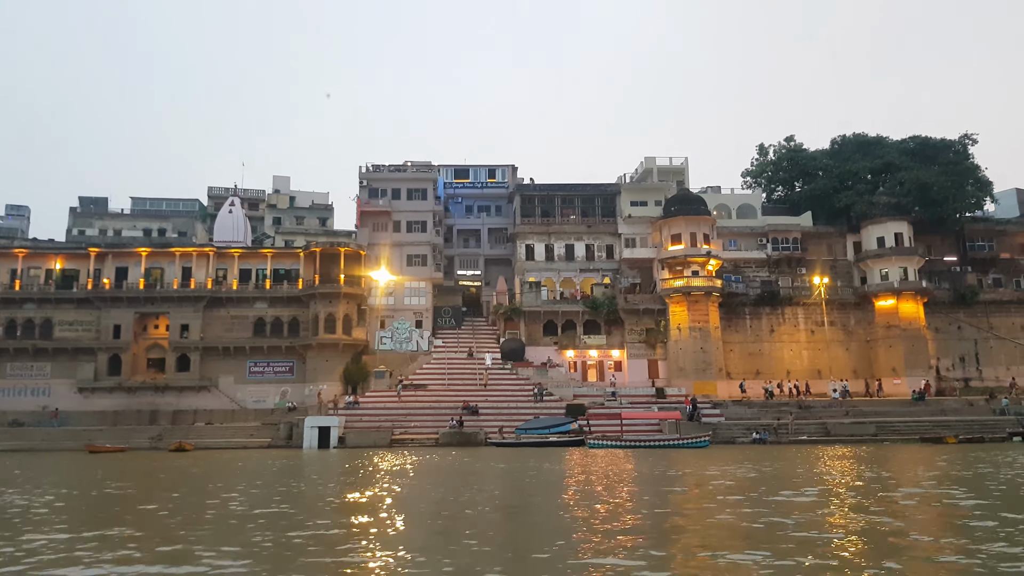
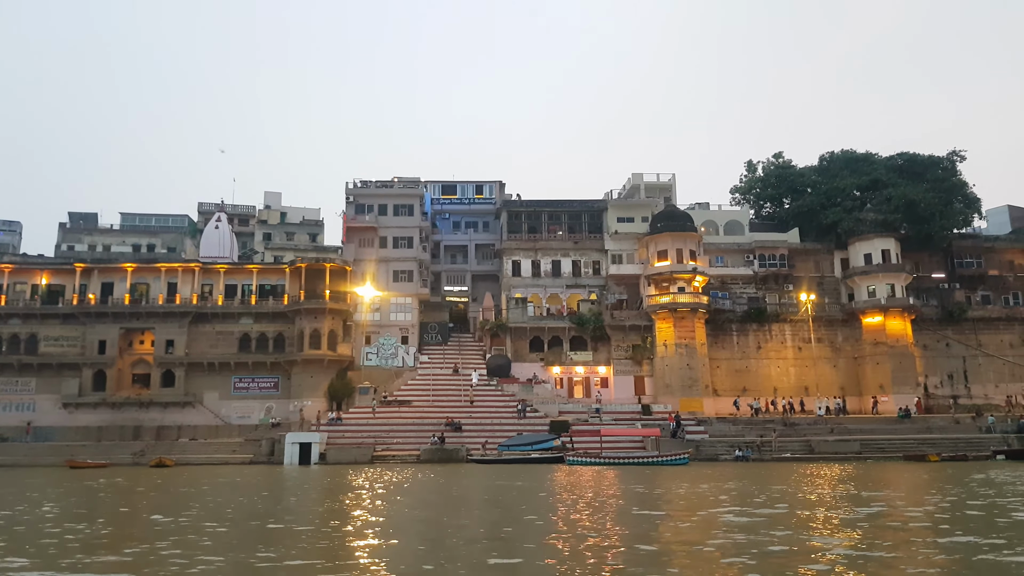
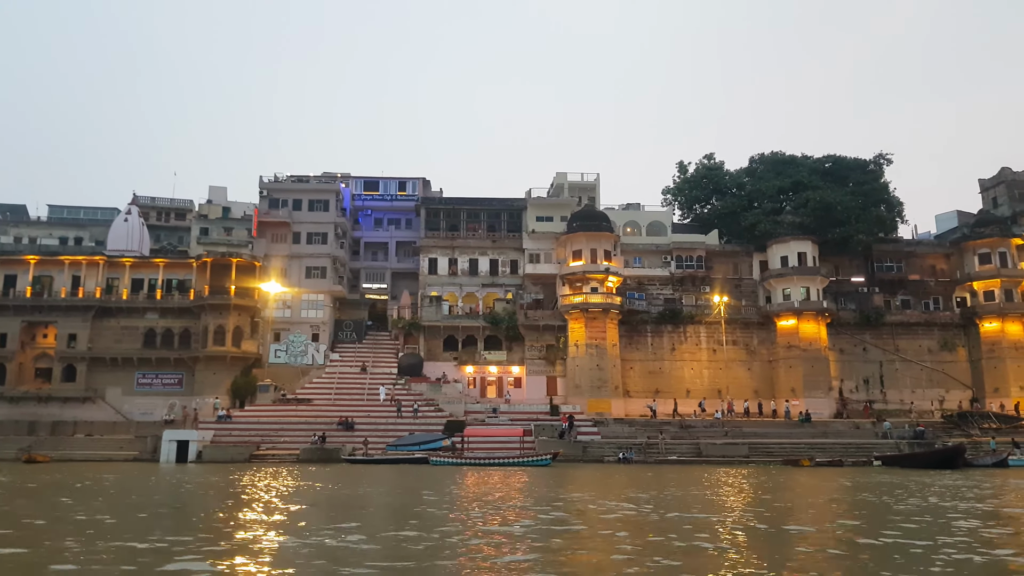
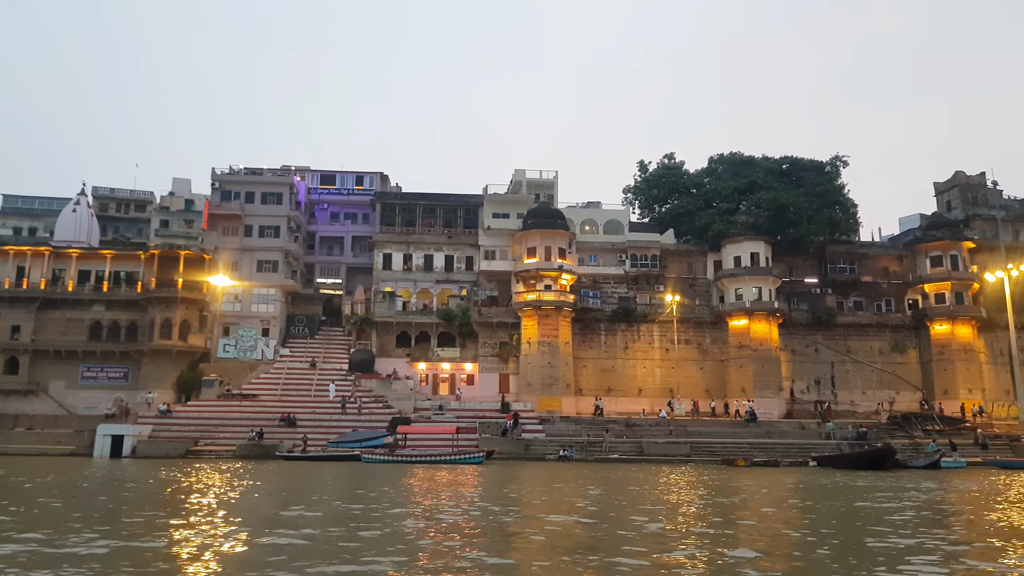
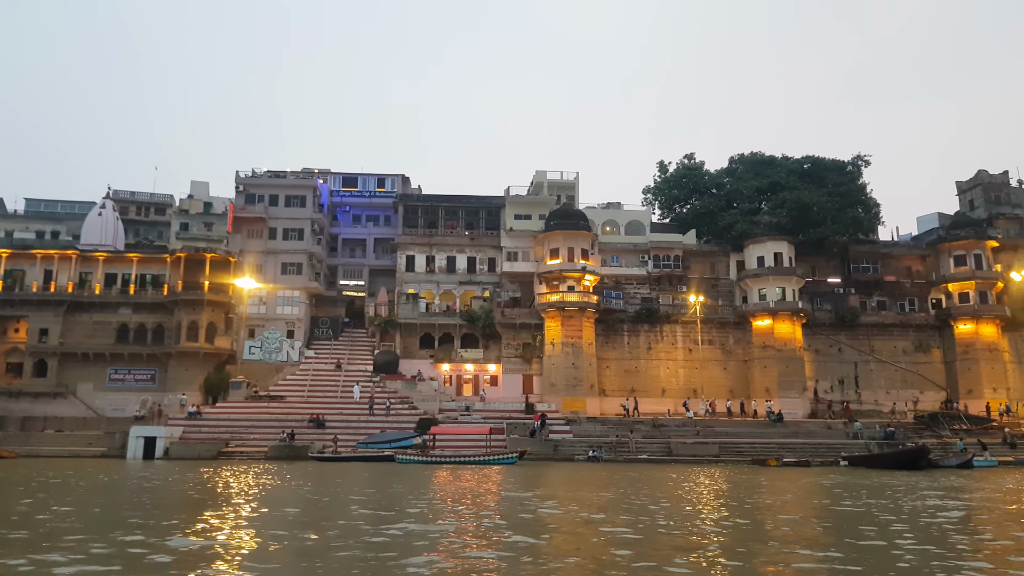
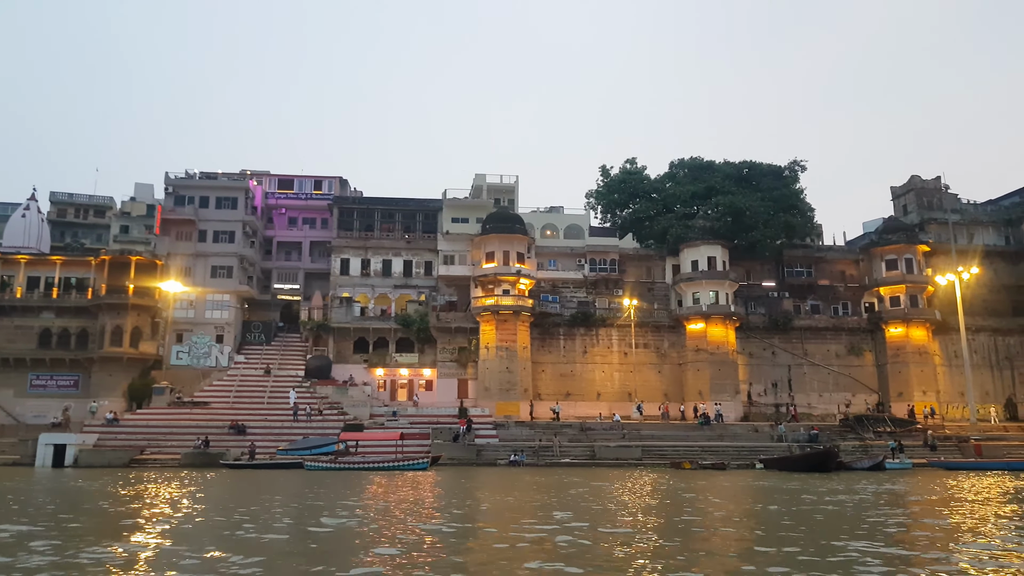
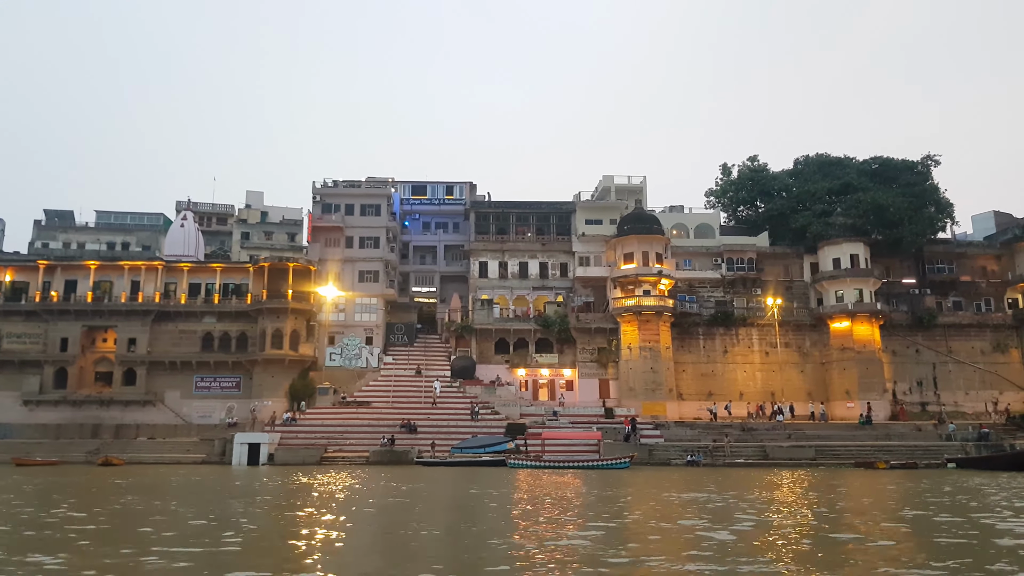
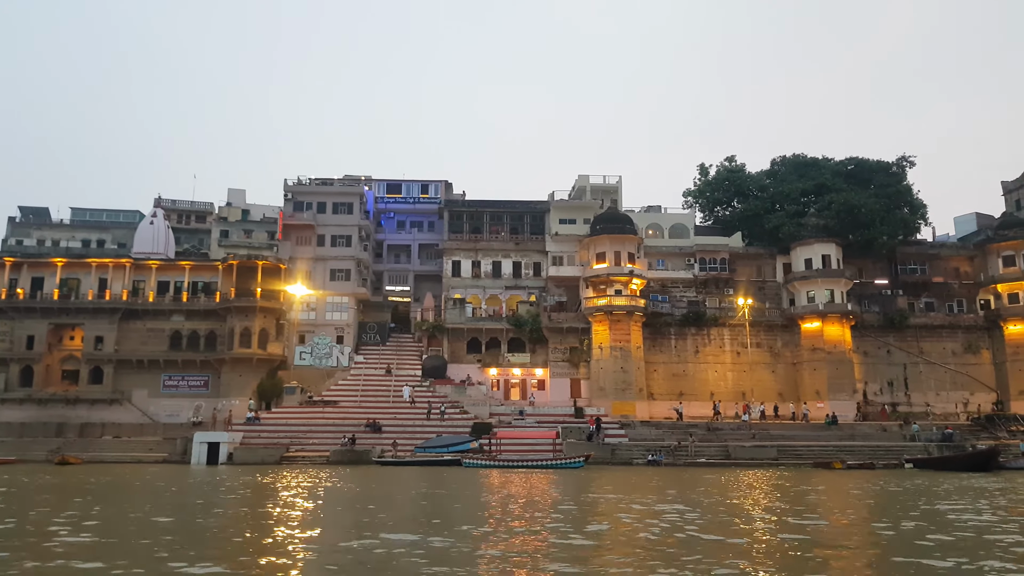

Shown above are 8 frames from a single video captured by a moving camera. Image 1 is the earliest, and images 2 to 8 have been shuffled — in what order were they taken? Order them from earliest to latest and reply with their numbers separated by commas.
2, 7, 8, 3, 5, 4, 6
